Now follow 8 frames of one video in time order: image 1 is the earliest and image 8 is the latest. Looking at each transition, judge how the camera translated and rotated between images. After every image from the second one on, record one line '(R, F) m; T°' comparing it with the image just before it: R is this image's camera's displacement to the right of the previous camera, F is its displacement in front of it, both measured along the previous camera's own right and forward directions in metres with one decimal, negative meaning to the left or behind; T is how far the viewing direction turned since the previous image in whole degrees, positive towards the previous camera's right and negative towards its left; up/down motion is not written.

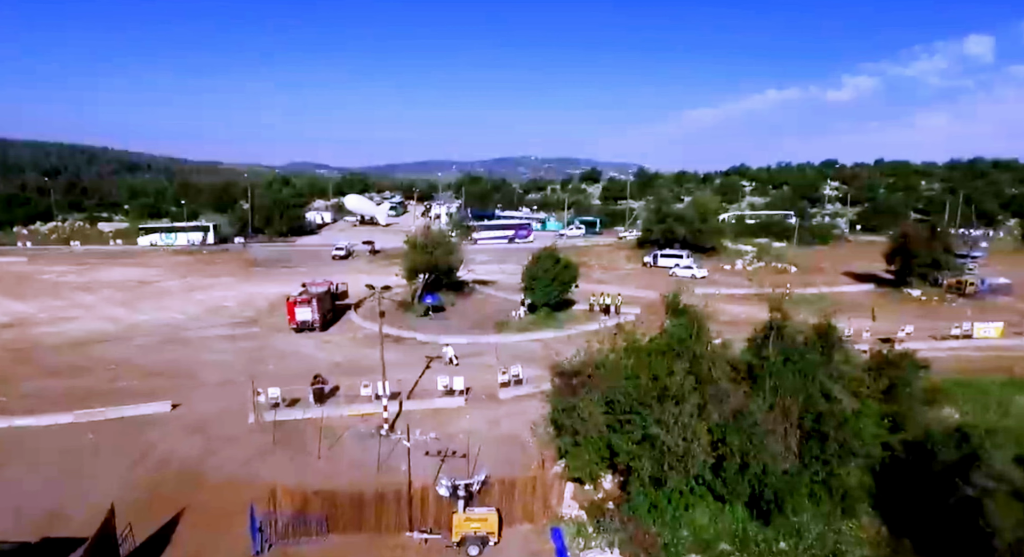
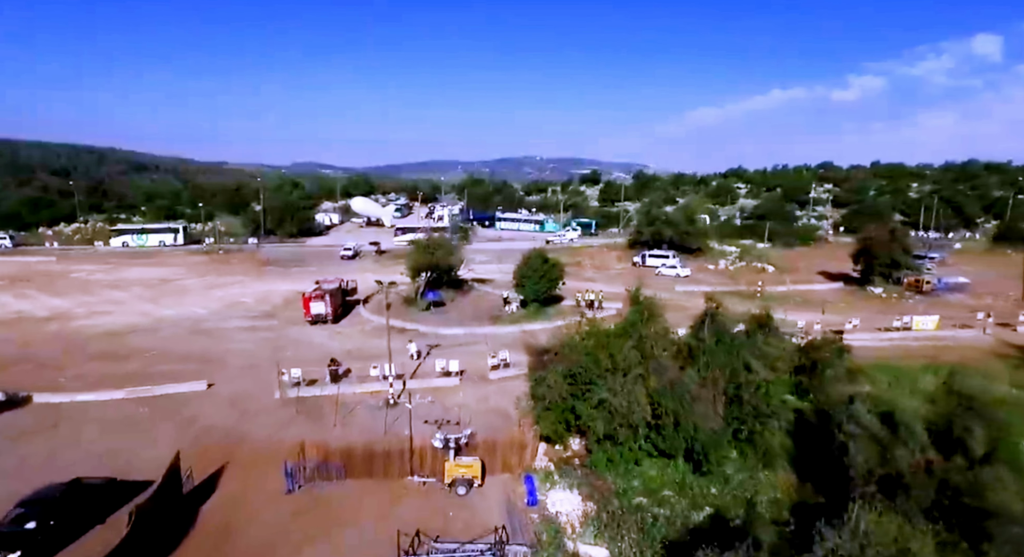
(+0.3, -1.5) m; 0°
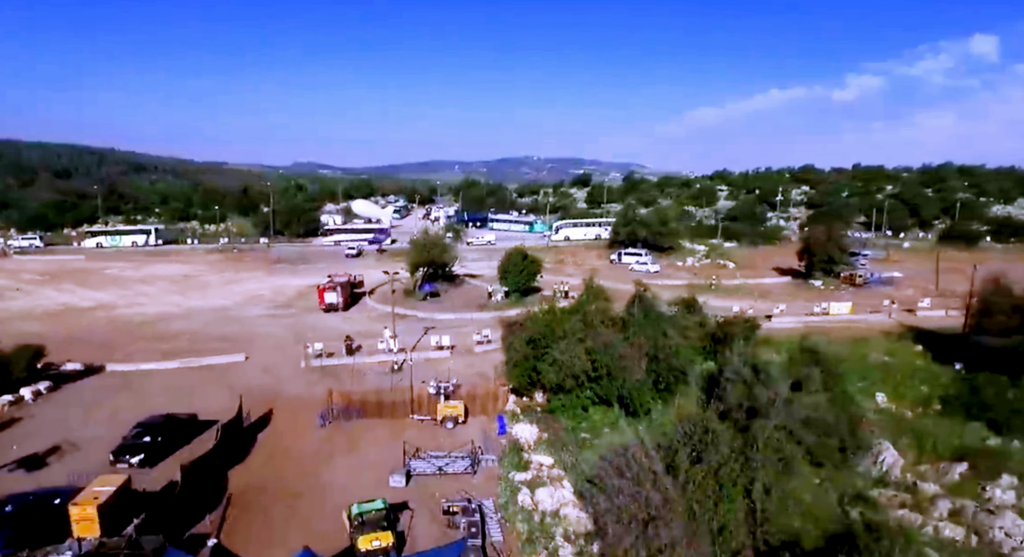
(+0.4, -2.6) m; 0°
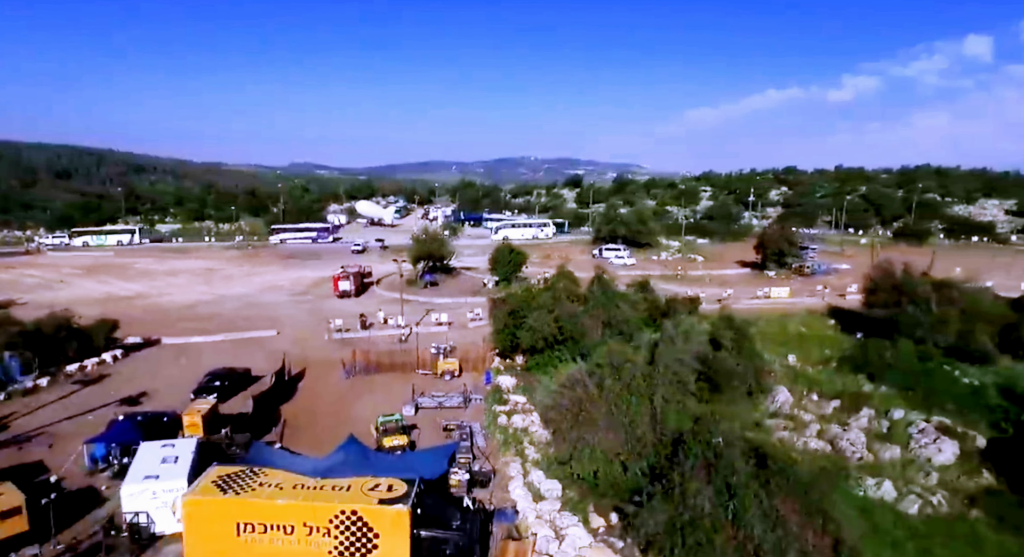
(+0.3, -2.8) m; 0°
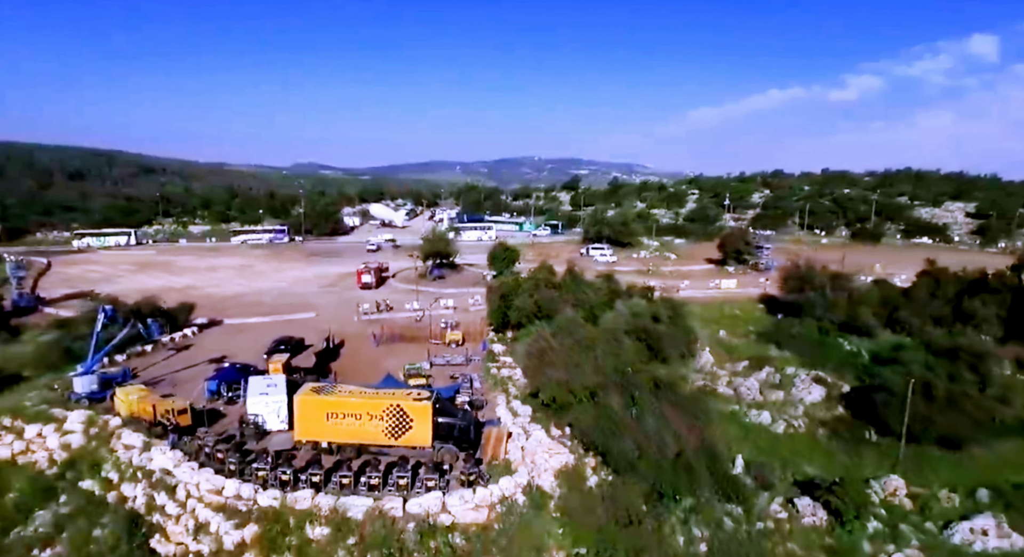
(+0.3, -3.9) m; 0°
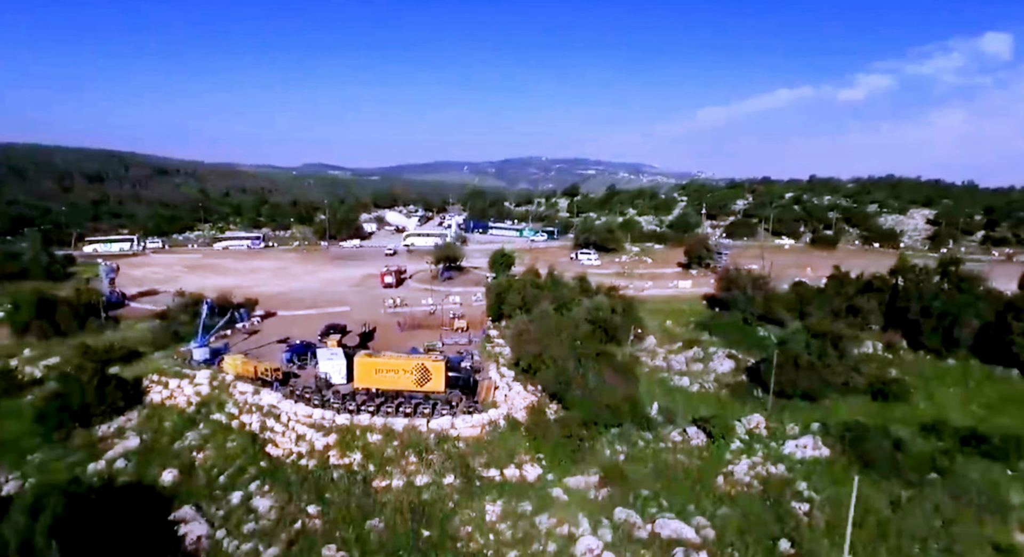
(+0.5, -5.0) m; -1°
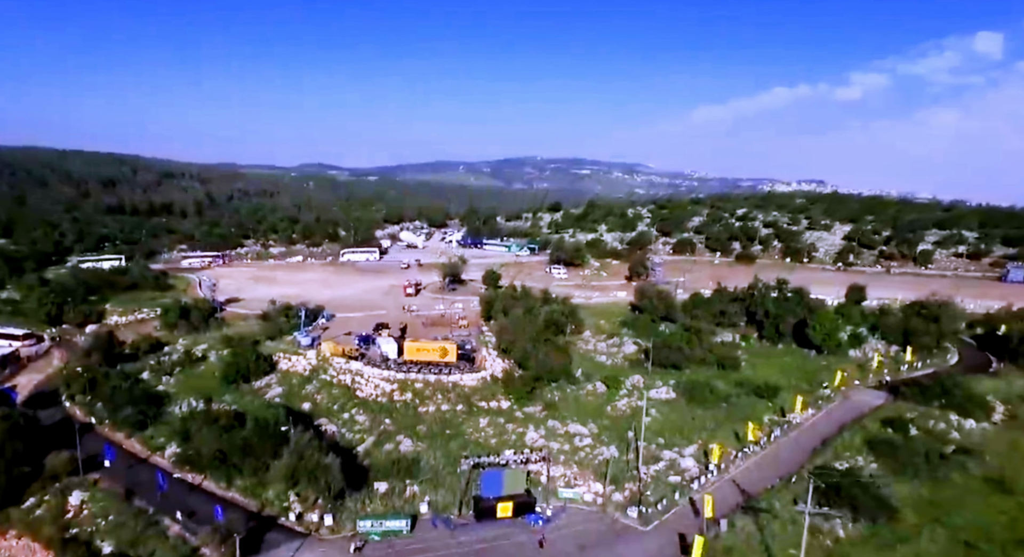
(+0.6, -10.8) m; 0°
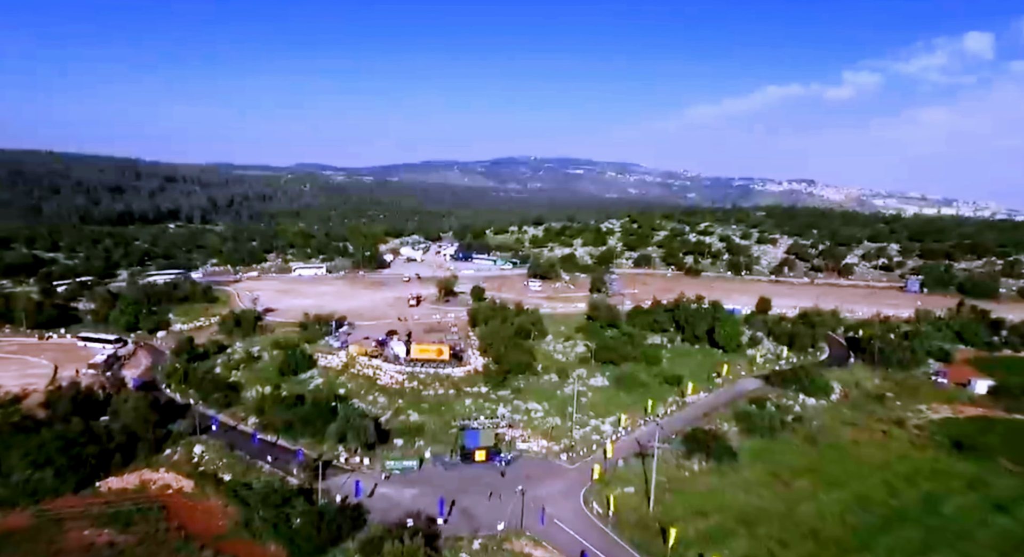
(+1.0, -9.4) m; 0°
